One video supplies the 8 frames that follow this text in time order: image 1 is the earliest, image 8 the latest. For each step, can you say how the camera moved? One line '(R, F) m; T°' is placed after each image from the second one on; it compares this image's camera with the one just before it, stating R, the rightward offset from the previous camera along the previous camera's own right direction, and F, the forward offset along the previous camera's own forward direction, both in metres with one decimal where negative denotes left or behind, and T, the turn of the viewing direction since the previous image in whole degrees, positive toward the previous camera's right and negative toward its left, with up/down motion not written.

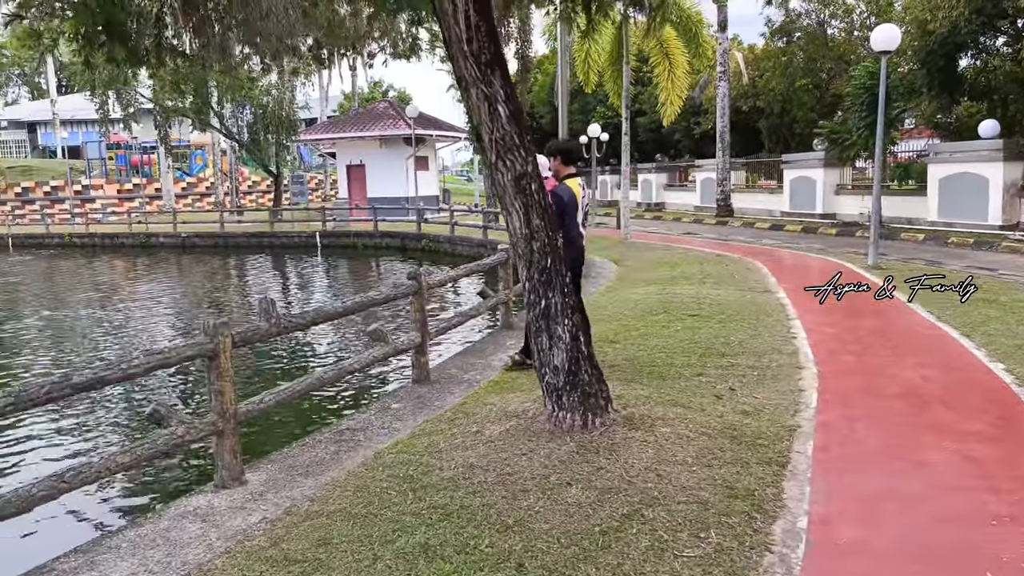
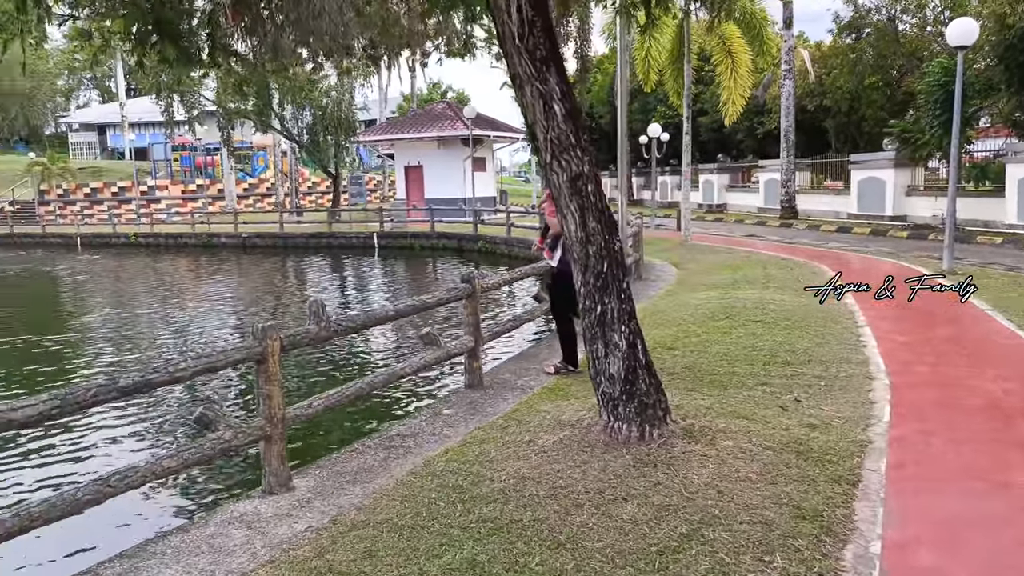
(0.0, +0.1) m; -4°
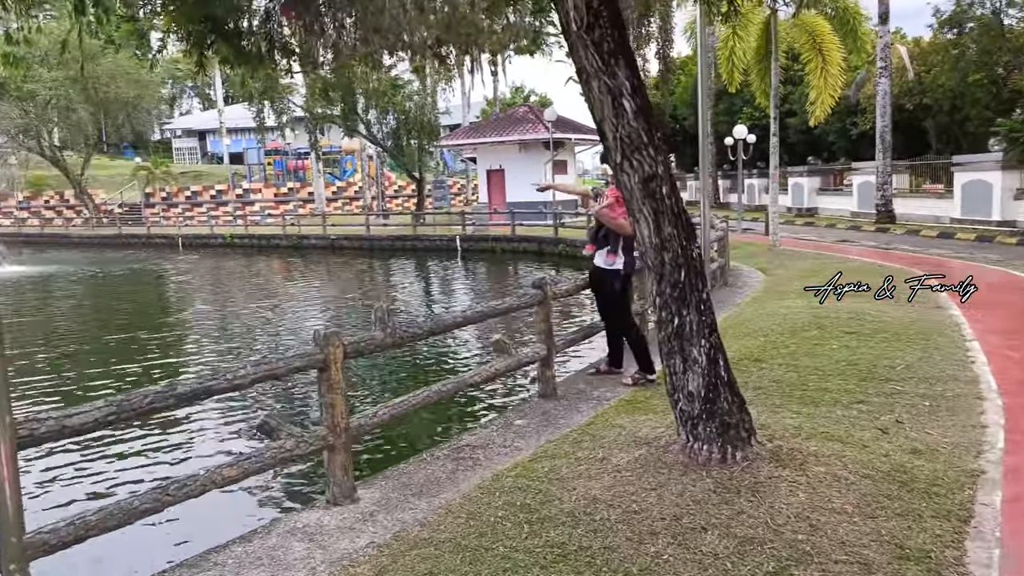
(0.0, +0.2) m; -6°
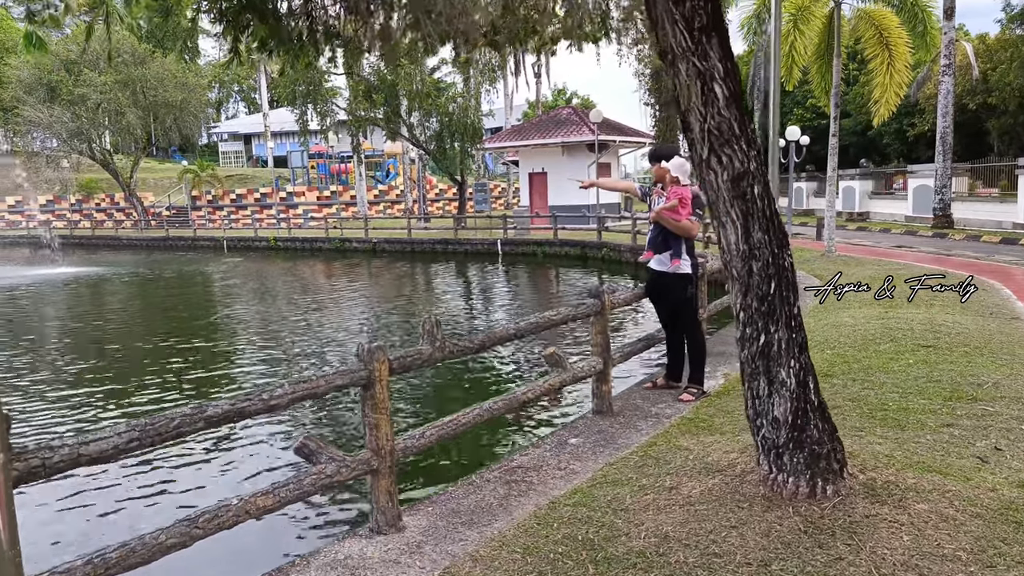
(-0.1, +0.3) m; -3°
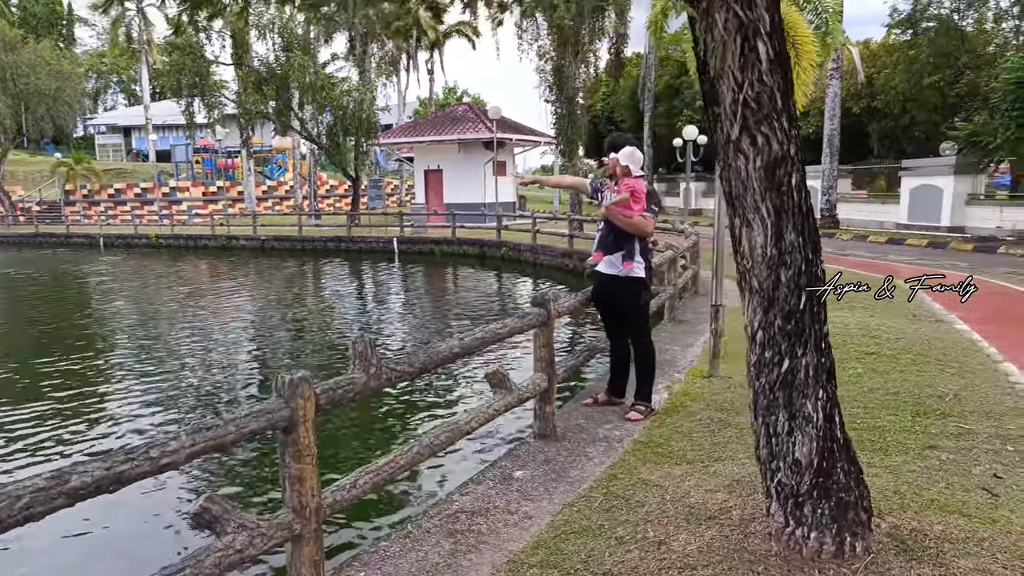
(-0.2, +0.8) m; +8°
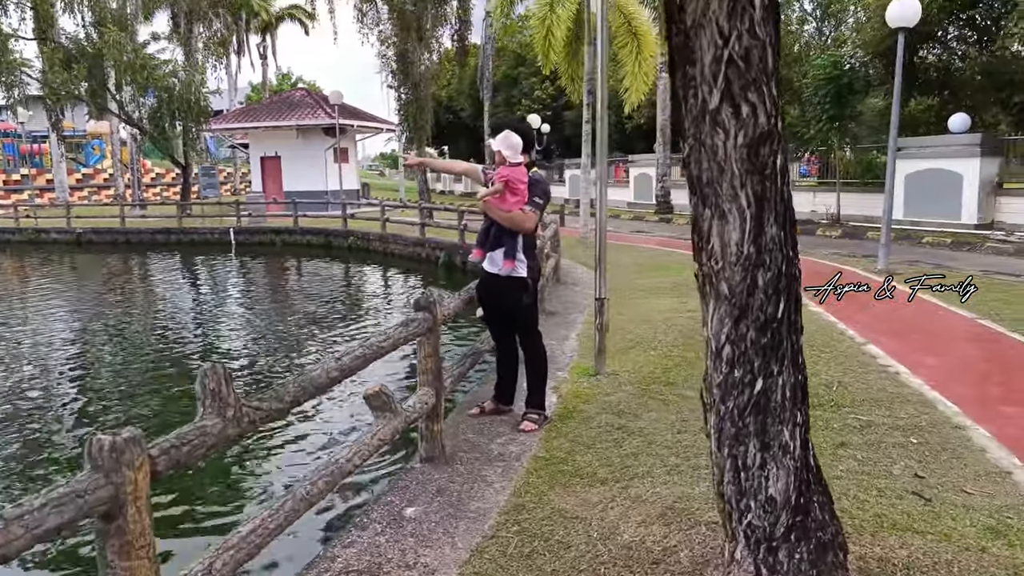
(-0.2, +0.6) m; +11°
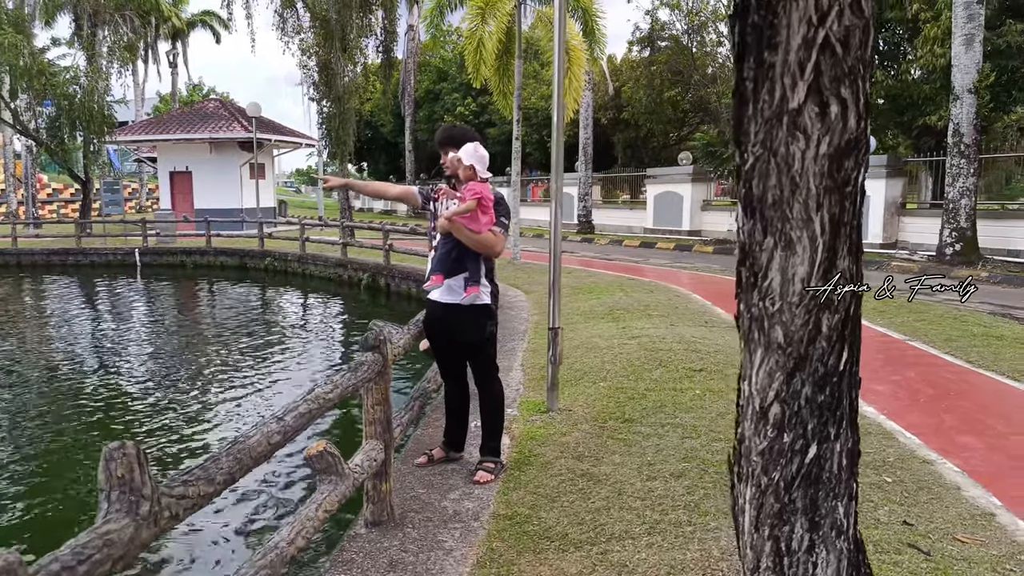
(-0.2, +0.4) m; +6°
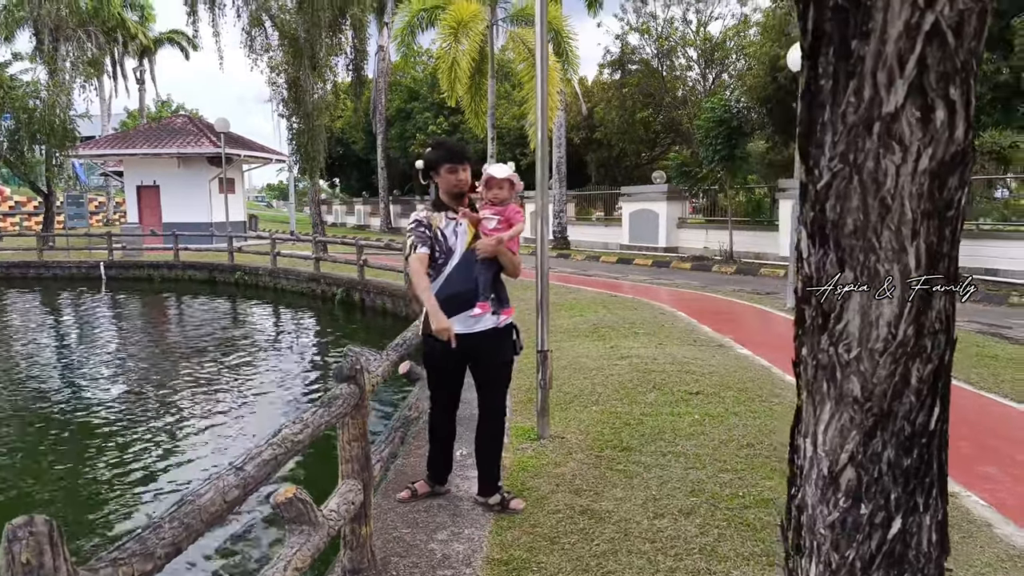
(-0.1, +0.4) m; +2°
